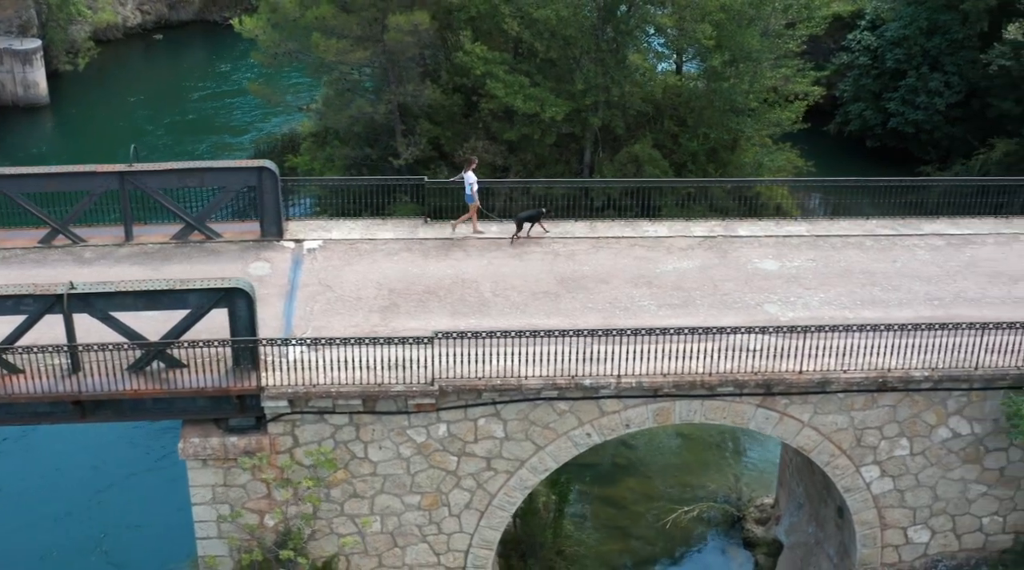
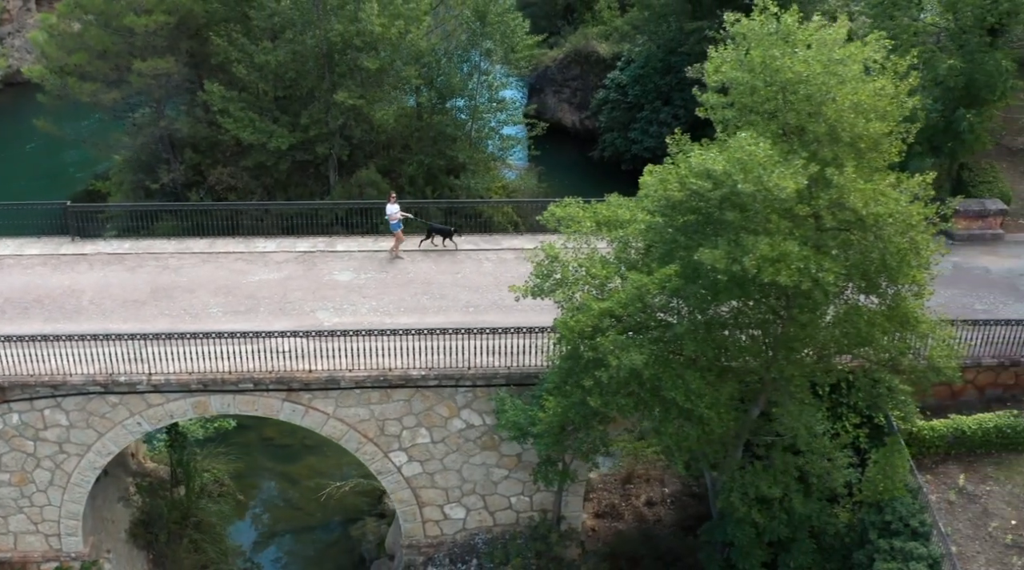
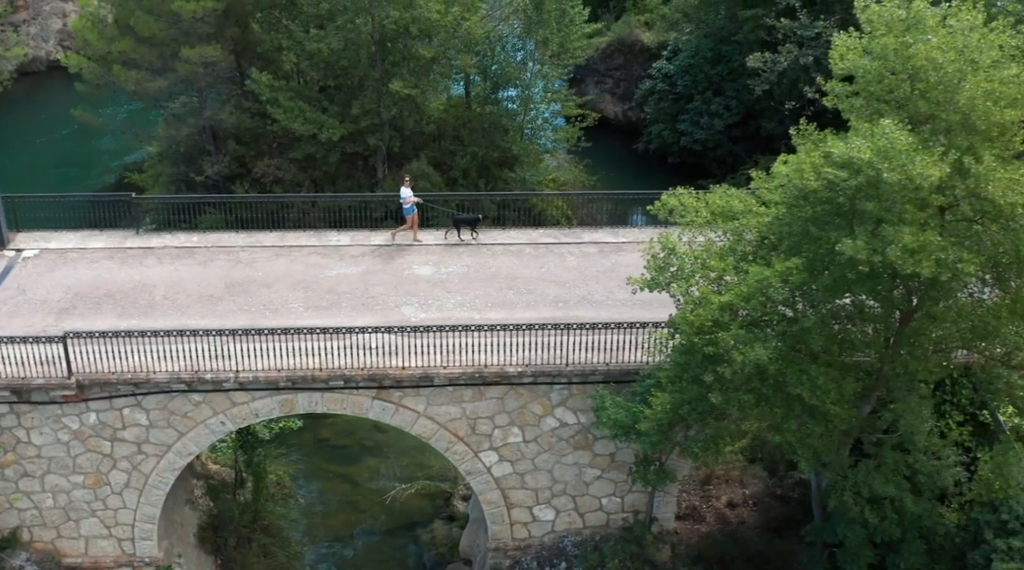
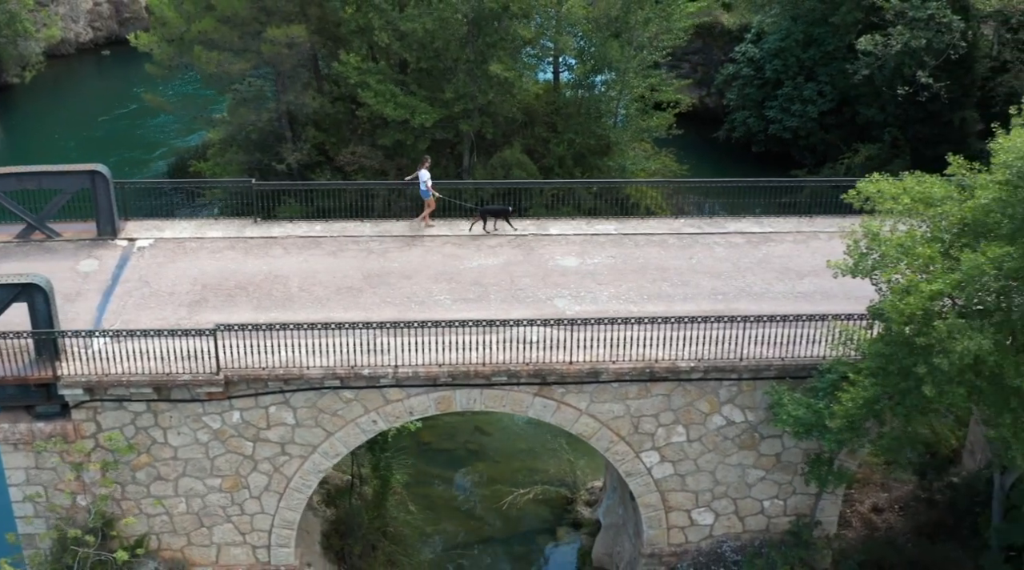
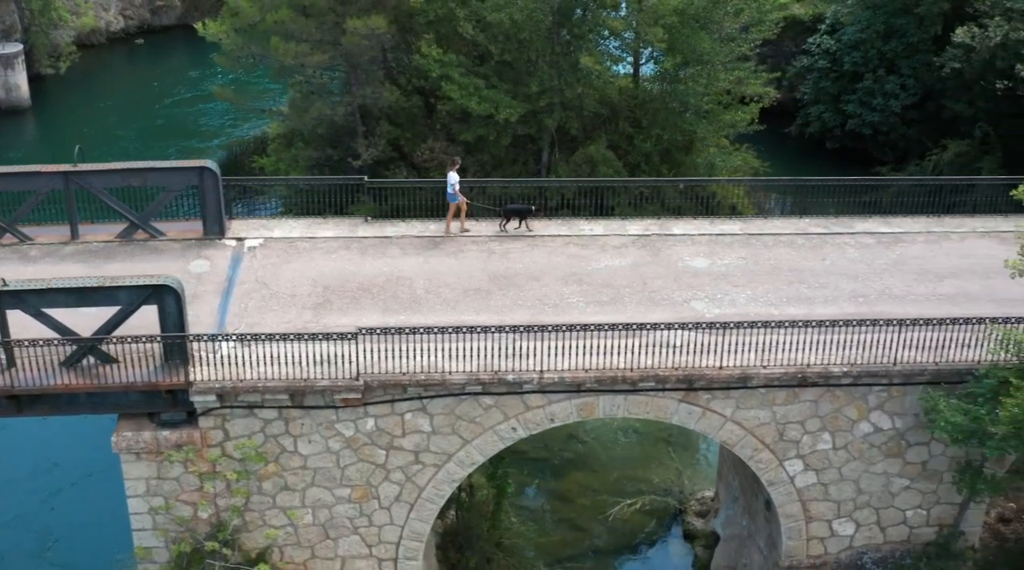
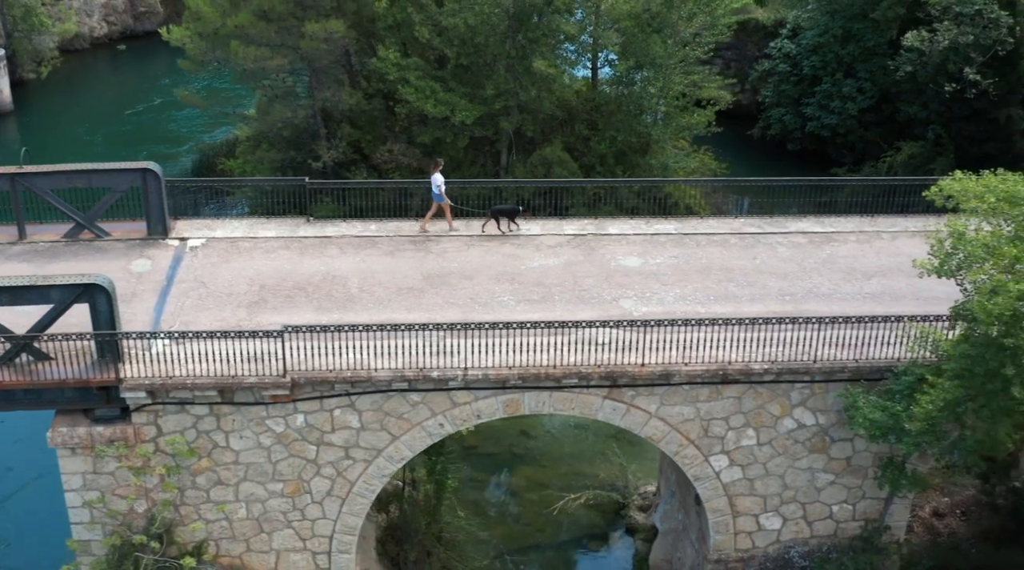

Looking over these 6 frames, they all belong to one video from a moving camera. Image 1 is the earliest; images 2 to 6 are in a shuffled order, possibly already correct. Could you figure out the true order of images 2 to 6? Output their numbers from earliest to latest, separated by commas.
5, 6, 4, 3, 2
